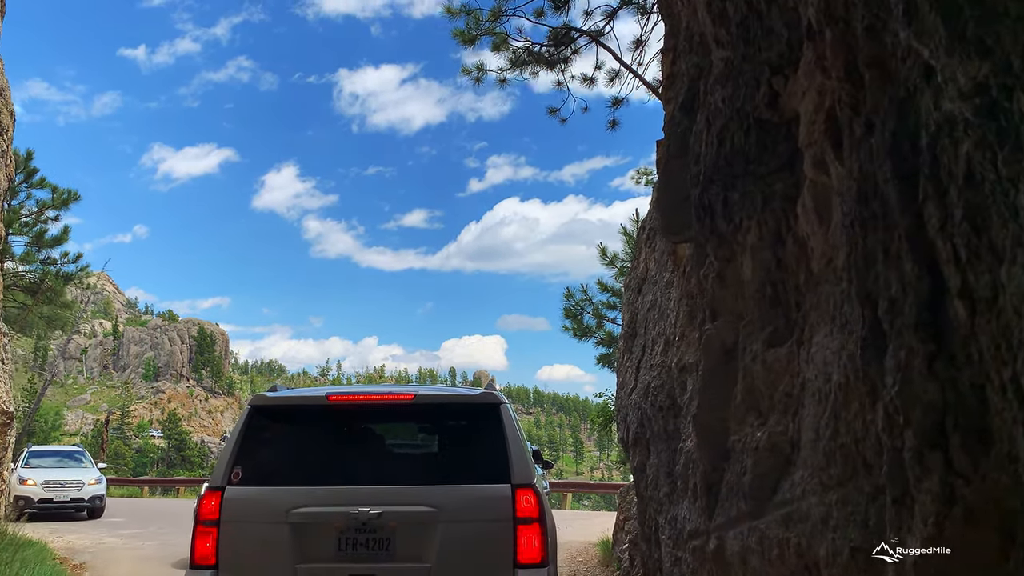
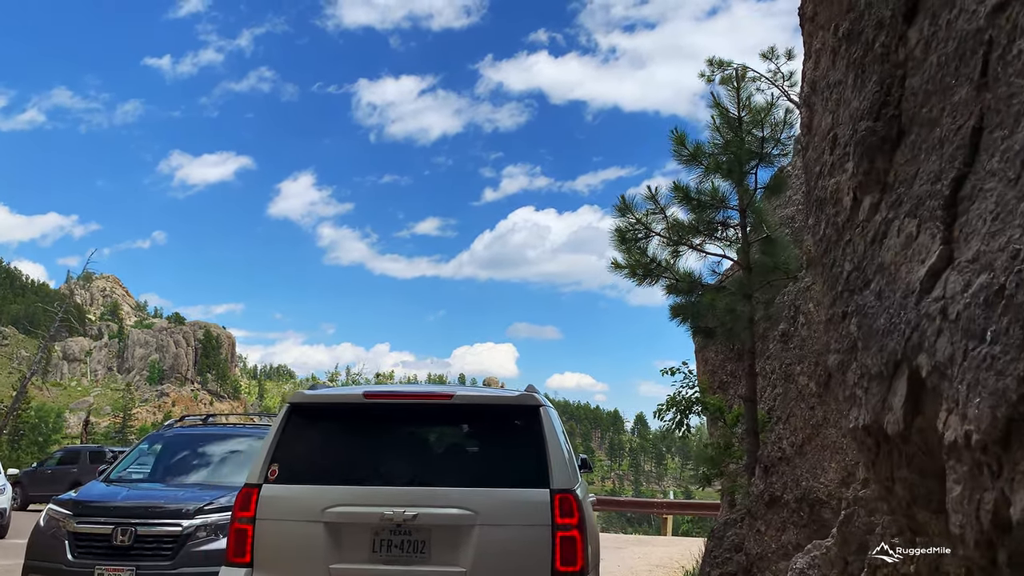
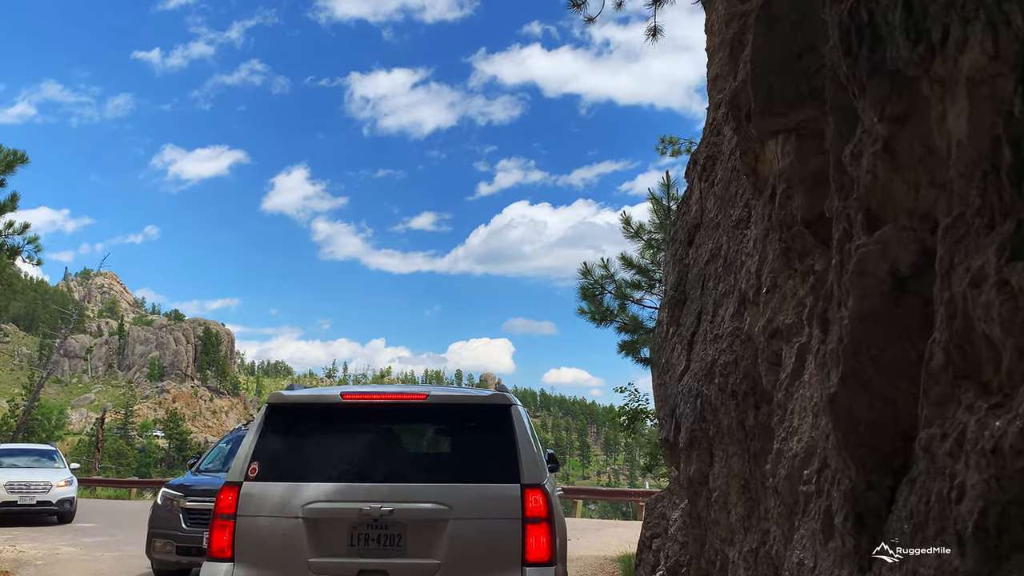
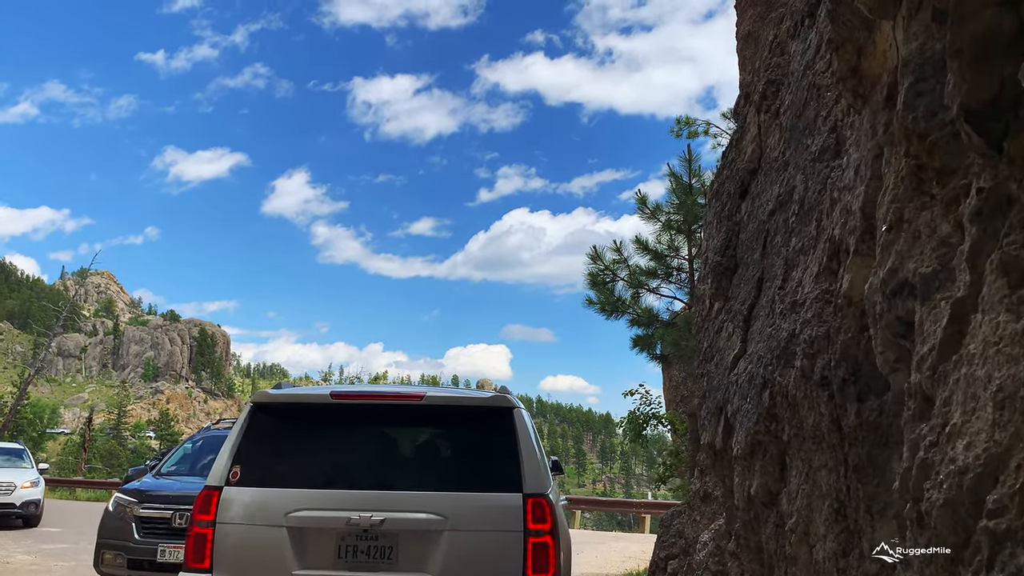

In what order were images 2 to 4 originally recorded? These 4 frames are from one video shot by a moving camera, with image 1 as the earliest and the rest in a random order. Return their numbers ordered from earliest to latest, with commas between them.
3, 4, 2
